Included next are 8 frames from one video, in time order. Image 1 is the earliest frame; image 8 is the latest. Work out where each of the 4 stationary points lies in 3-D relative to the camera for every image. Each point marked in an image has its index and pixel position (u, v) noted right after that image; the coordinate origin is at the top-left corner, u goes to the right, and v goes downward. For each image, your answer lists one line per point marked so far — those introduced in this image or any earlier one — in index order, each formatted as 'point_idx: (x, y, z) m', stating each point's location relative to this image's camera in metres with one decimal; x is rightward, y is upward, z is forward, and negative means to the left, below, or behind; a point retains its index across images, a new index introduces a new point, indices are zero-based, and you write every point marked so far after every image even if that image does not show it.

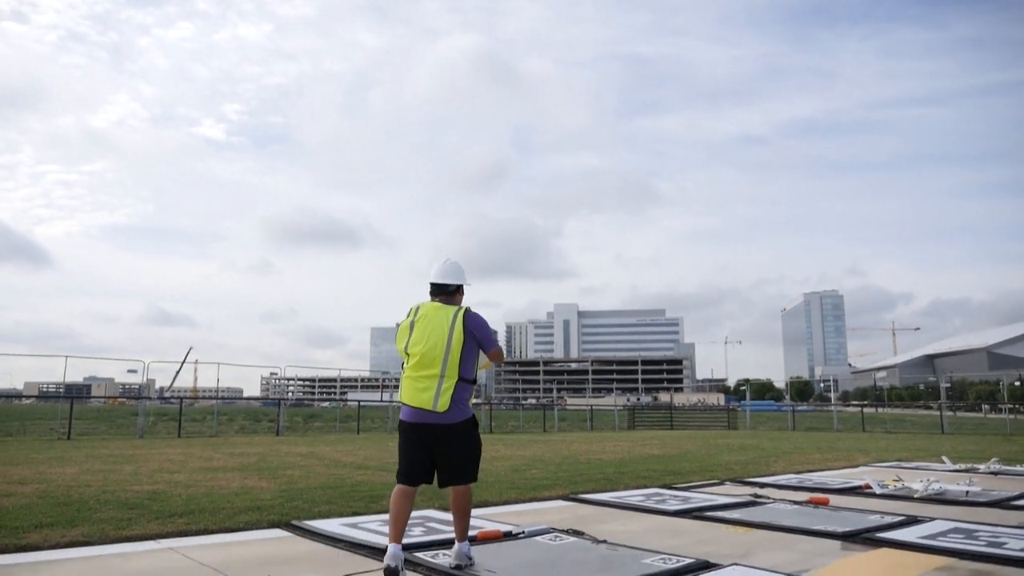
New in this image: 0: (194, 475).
0: (-4.1, -2.4, +9.7) m
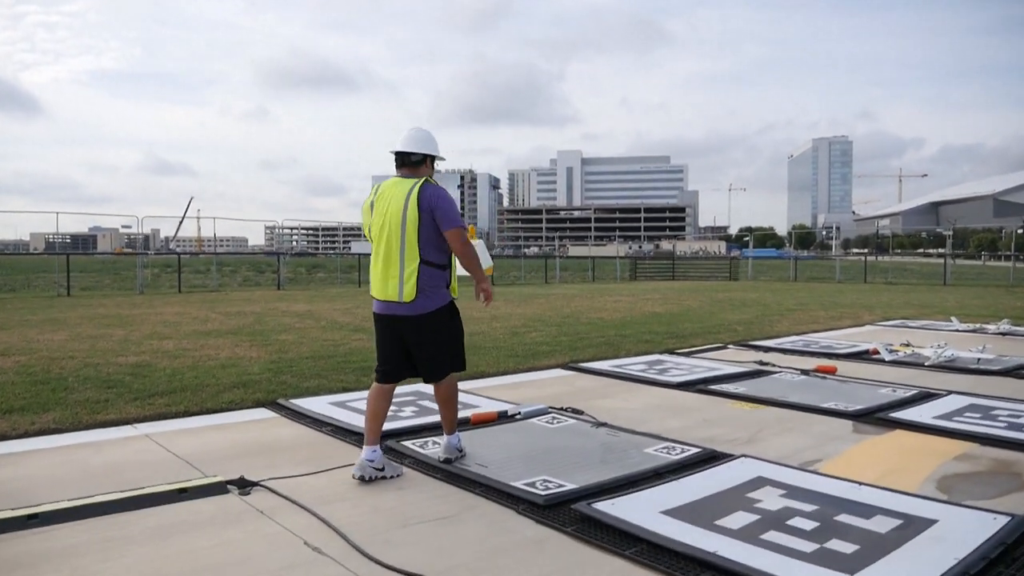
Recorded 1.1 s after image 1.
0: (-4.1, -0.7, +9.5) m
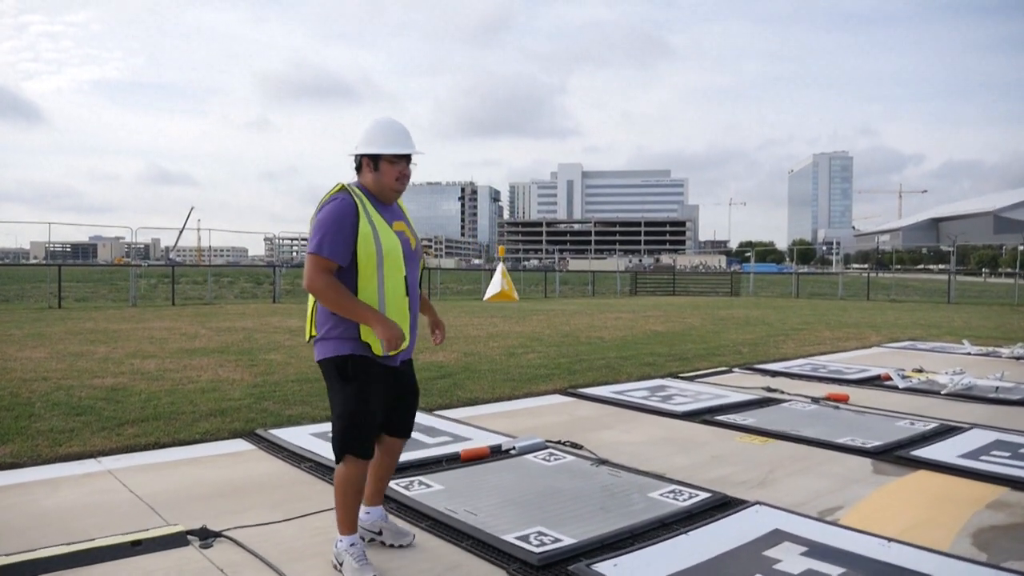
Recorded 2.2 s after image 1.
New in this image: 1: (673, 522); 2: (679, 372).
0: (-4.1, -0.9, +9.1) m
1: (+0.8, -1.1, +3.7) m
2: (+2.0, -1.0, +8.9) m
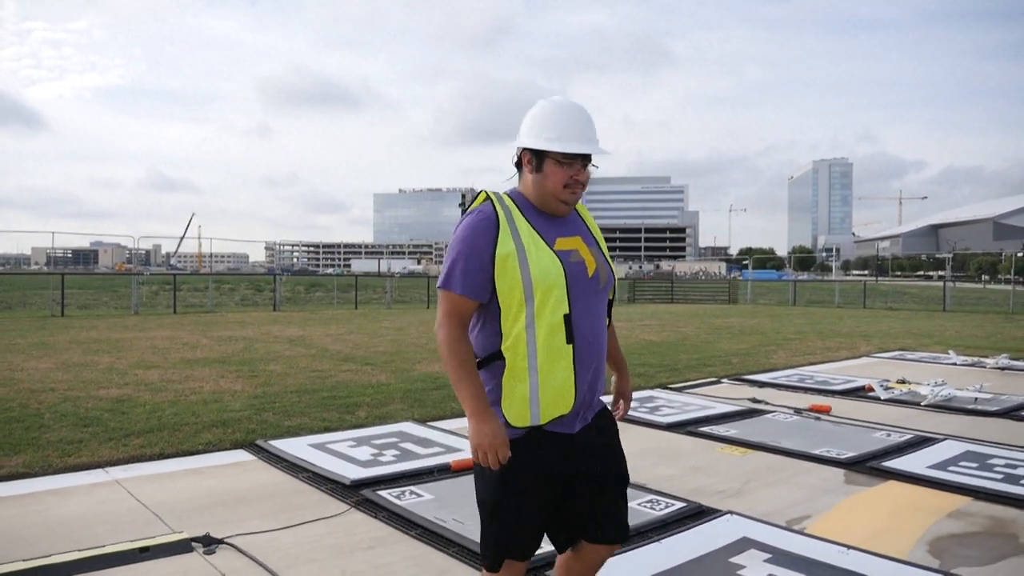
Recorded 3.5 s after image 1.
0: (-4.2, -1.0, +9.4) m
1: (+0.7, -1.3, +3.9) m
2: (+1.9, -1.2, +9.2) m
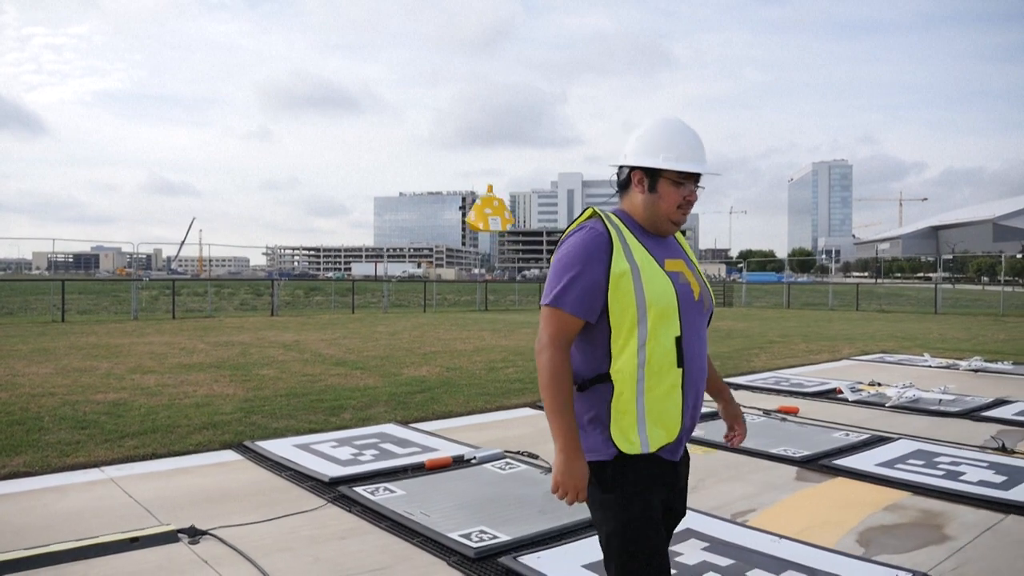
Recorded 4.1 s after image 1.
0: (-4.4, -1.1, +9.7) m
1: (+0.5, -1.3, +4.3) m
2: (+1.7, -1.2, +9.5) m
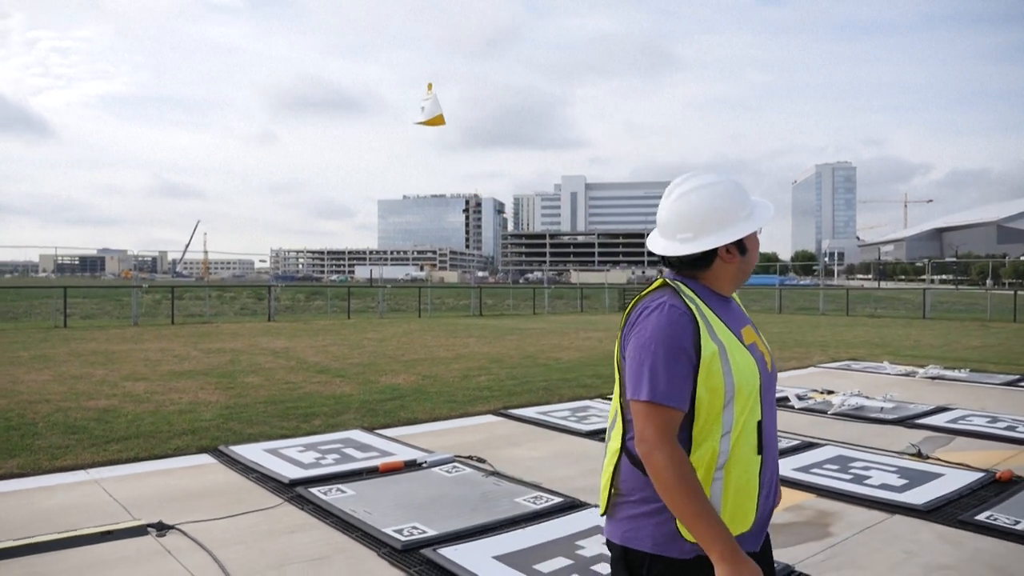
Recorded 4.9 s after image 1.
0: (-4.8, -1.3, +10.3) m
1: (+0.1, -1.5, +4.8) m
2: (+1.3, -1.4, +10.0) m
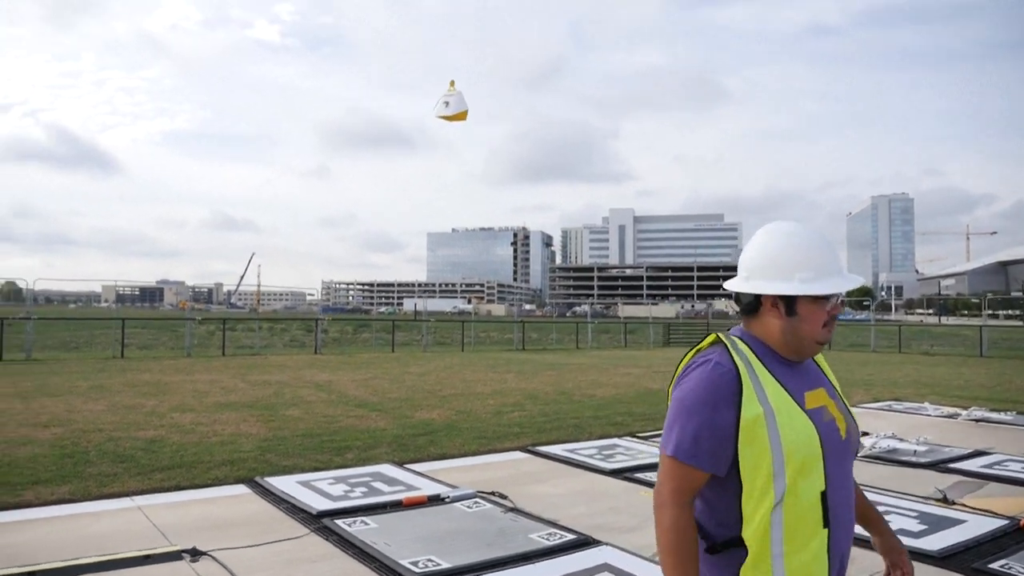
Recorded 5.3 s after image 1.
0: (-4.4, -1.8, +10.8) m
1: (+0.2, -1.8, +5.0) m
2: (+1.7, -1.9, +10.1) m
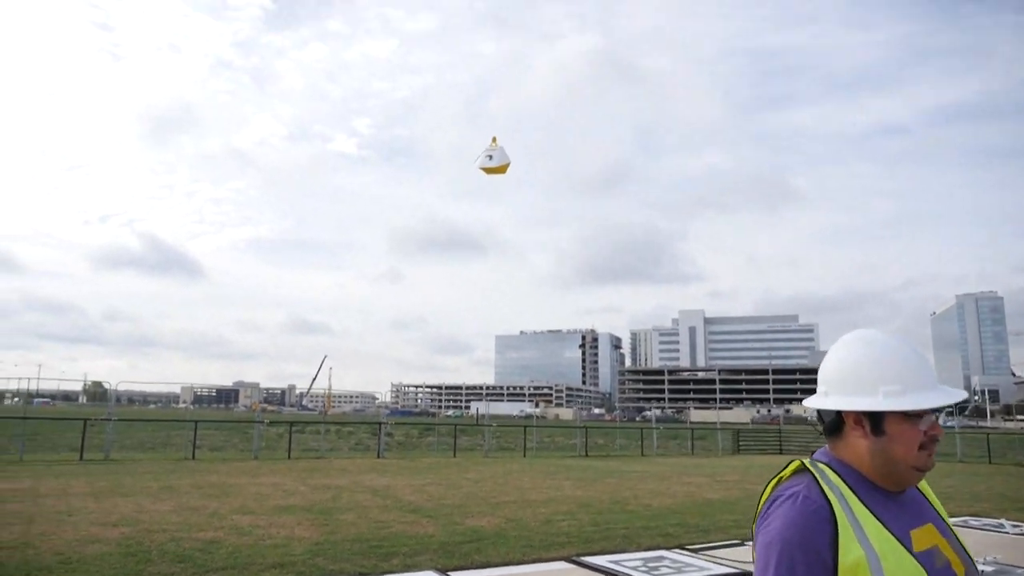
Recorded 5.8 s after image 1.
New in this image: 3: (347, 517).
0: (-3.7, -3.4, +11.1) m
1: (+0.3, -2.5, +5.0) m
2: (+2.3, -3.4, +9.9) m
3: (-2.5, -3.4, +11.3) m
